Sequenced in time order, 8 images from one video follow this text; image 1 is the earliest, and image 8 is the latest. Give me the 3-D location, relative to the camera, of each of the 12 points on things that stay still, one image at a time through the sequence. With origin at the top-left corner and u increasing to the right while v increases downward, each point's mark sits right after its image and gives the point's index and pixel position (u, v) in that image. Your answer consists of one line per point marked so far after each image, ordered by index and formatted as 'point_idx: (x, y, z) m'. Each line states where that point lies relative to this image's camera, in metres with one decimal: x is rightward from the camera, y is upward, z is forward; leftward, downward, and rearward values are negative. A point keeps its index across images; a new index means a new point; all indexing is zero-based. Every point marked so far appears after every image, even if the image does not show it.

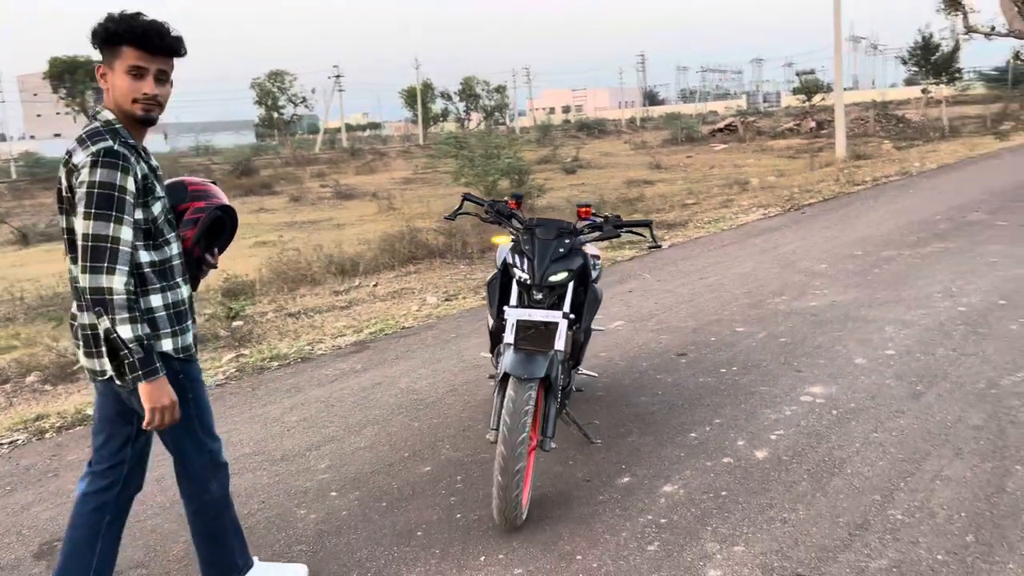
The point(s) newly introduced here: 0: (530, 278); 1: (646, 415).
0: (+0.1, 0.0, +2.8) m
1: (+0.6, -0.6, +3.7) m
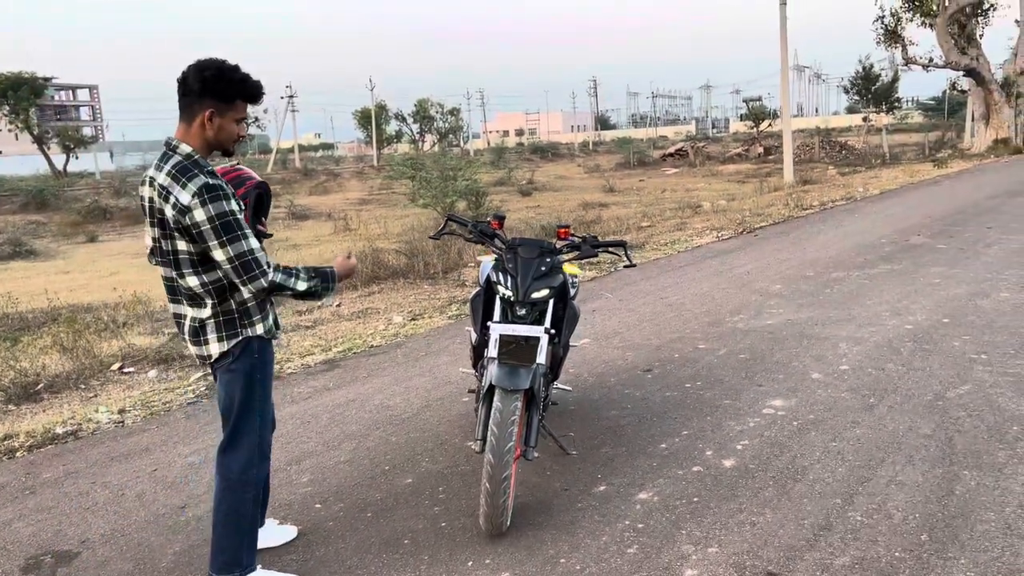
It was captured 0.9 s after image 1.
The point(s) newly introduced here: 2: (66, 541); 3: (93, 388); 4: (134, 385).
0: (0.0, 0.0, +3.0) m
1: (+0.5, -0.6, +3.9) m
2: (-1.7, -0.9, +3.1) m
3: (-2.9, -0.7, +5.9) m
4: (-2.6, -0.7, +5.8) m
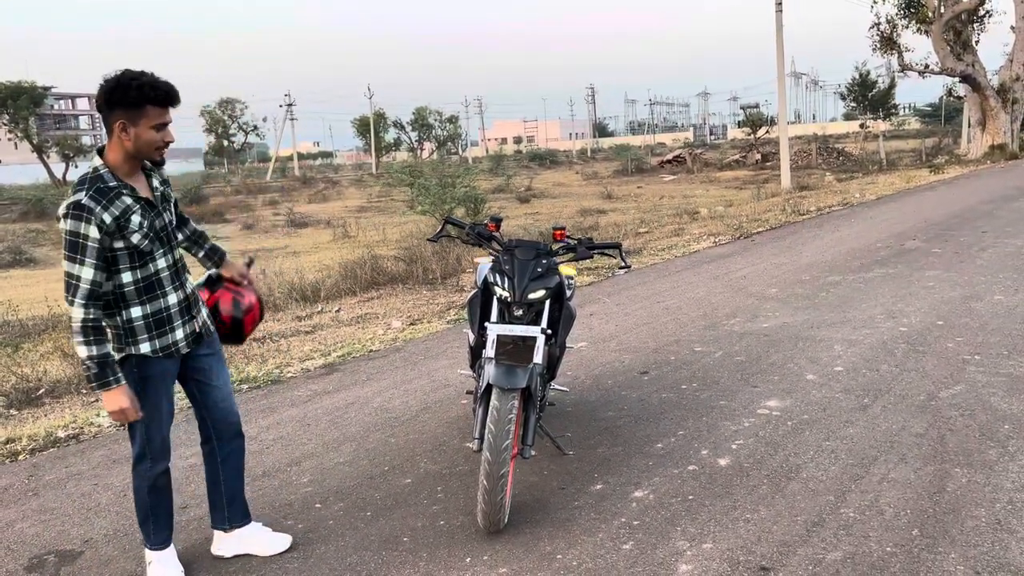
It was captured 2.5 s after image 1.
0: (0.0, 0.0, +3.0) m
1: (+0.5, -0.7, +3.9) m
2: (-1.7, -1.0, +3.2) m
3: (-2.9, -0.7, +5.9) m
4: (-2.6, -0.7, +5.9) m
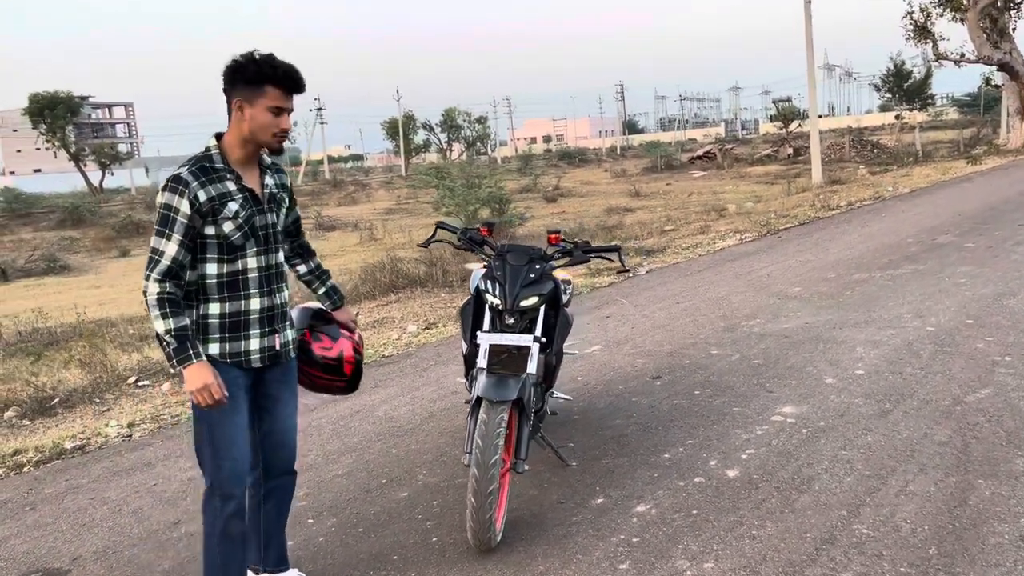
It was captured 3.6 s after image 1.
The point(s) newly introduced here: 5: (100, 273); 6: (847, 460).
0: (0.0, -0.1, +2.9) m
1: (+0.5, -0.7, +3.8) m
2: (-1.7, -1.0, +3.1) m
3: (-2.8, -0.8, +5.9) m
4: (-2.5, -0.8, +5.8) m
5: (-8.5, +0.3, +17.3) m
6: (+1.3, -0.7, +3.3) m
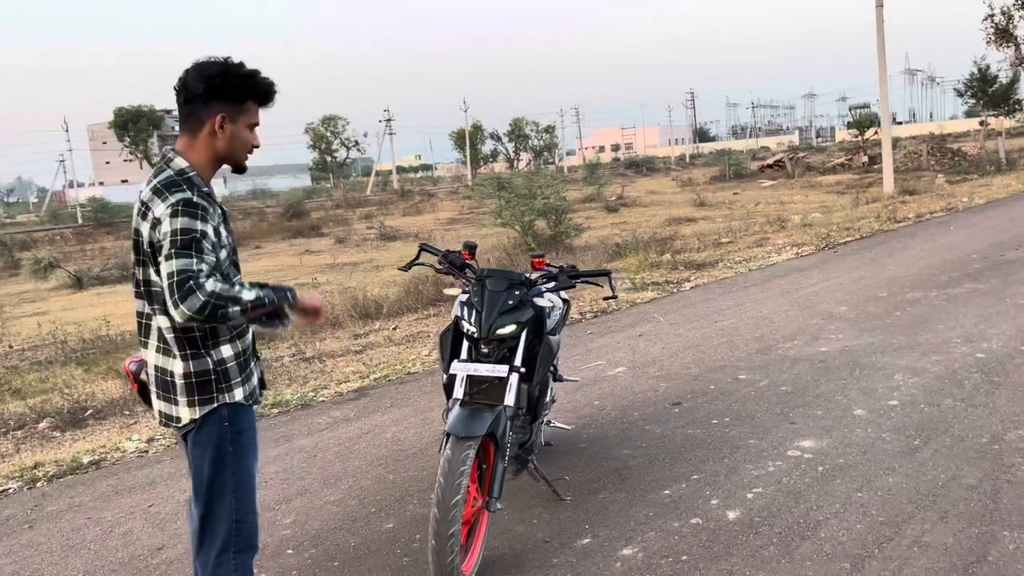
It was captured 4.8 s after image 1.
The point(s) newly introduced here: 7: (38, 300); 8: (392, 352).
0: (-0.1, -0.1, +2.7) m
1: (+0.5, -0.8, +3.6) m
2: (-1.7, -1.1, +3.1) m
3: (-2.7, -0.9, +6.0) m
4: (-2.4, -0.9, +5.9) m
5: (-7.4, +0.1, +17.9) m
6: (+1.3, -0.8, +3.0) m
7: (-9.4, -0.2, +16.6) m
8: (-1.0, -0.6, +7.2) m
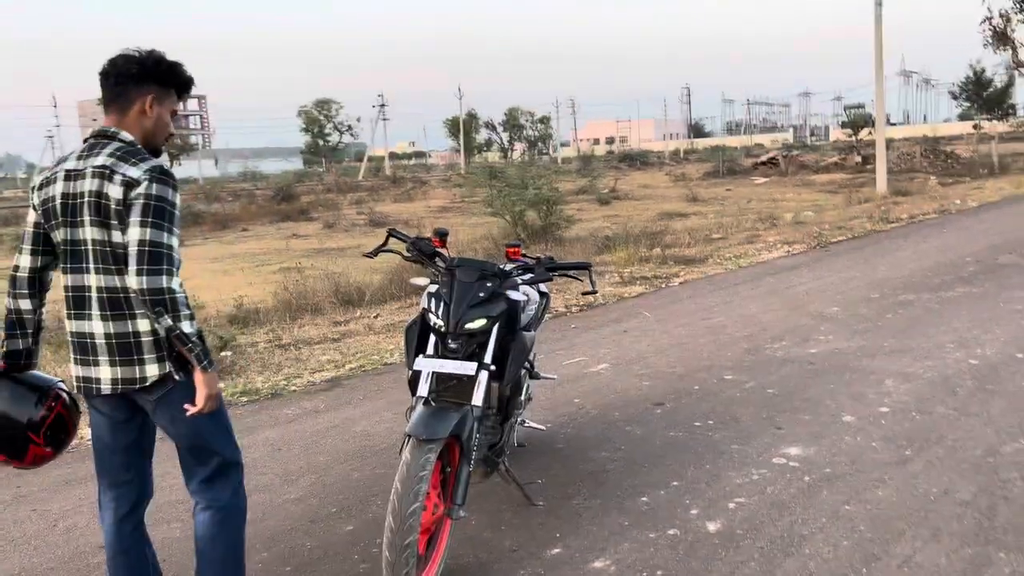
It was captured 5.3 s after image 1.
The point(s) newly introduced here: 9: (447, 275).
0: (-0.2, -0.1, +2.5) m
1: (+0.4, -0.7, +3.4) m
2: (-1.9, -1.0, +2.9) m
3: (-2.8, -0.8, +5.7) m
4: (-2.5, -0.7, +5.7) m
5: (-7.6, +0.5, +17.6) m
6: (+1.2, -0.8, +2.9) m
7: (-9.6, +0.2, +16.3) m
8: (-1.2, -0.4, +7.0) m
9: (-0.2, 0.0, +2.7) m
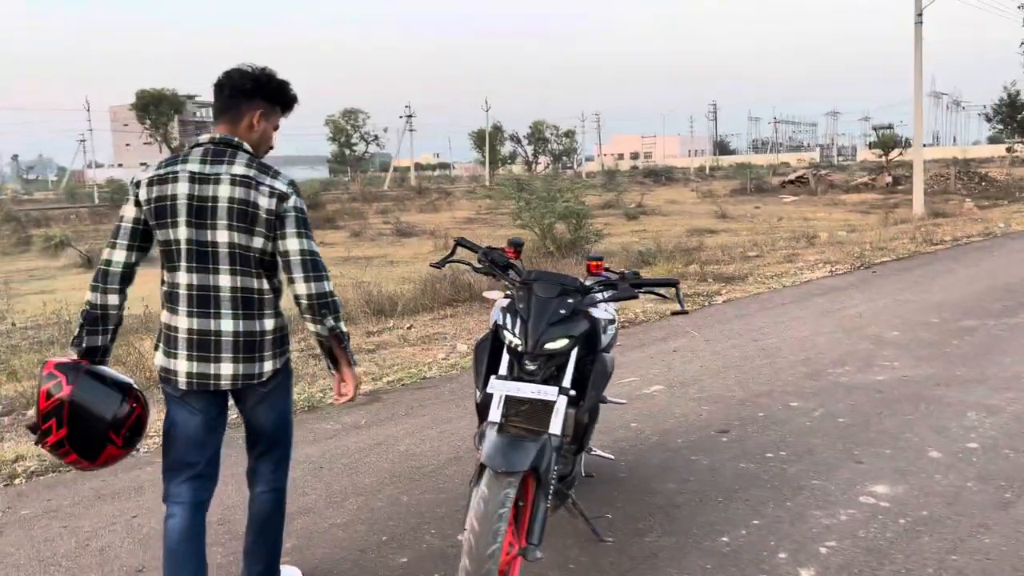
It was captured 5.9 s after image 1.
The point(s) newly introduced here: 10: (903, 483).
0: (0.0, -0.2, +2.3) m
1: (+0.6, -0.8, +3.1) m
2: (-1.6, -1.0, +2.7) m
3: (-2.5, -0.8, +5.6) m
4: (-2.2, -0.8, +5.5) m
5: (-7.0, +0.4, +17.5) m
6: (+1.4, -0.9, +2.6) m
7: (-9.0, +0.2, +16.3) m
8: (-0.9, -0.5, +6.8) m
9: (0.0, 0.0, +2.4) m
10: (+1.5, -0.8, +3.3) m
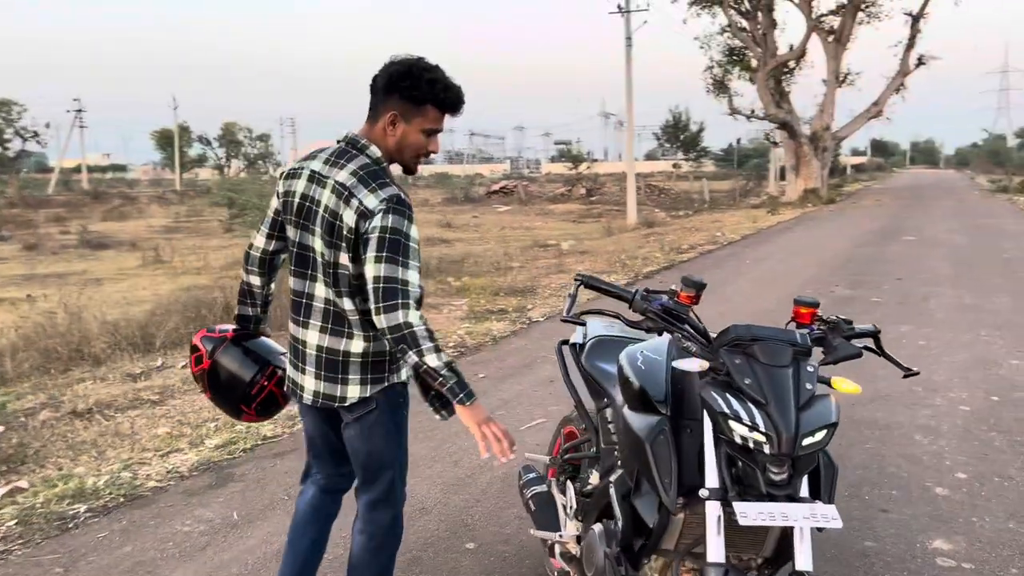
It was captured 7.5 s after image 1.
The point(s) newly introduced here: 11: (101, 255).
0: (+0.5, -0.3, +1.5) m
1: (+0.7, -0.9, +2.5) m
2: (-1.2, -1.2, +1.3) m
3: (-3.0, -1.0, +3.7) m
4: (-2.7, -1.0, +3.7) m
5: (-11.5, -0.1, +13.3) m
6: (+1.6, -1.0, +2.3) m
7: (-12.9, -0.4, +11.4) m
8: (-1.9, -0.7, +5.4) m
9: (+0.4, -0.1, +1.6) m
10: (+1.5, -0.9, +3.0) m
11: (-8.5, +0.7, +17.5) m
